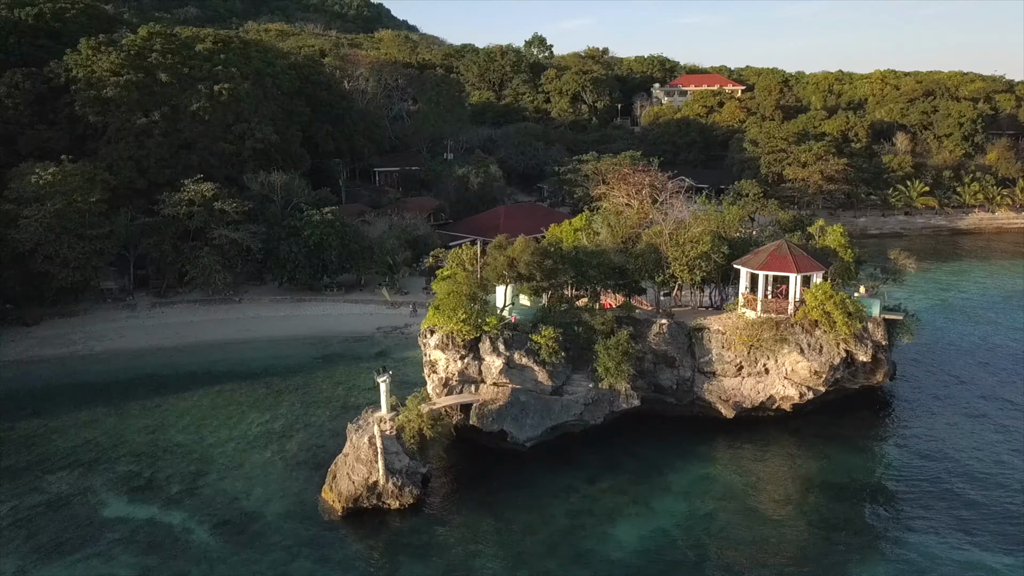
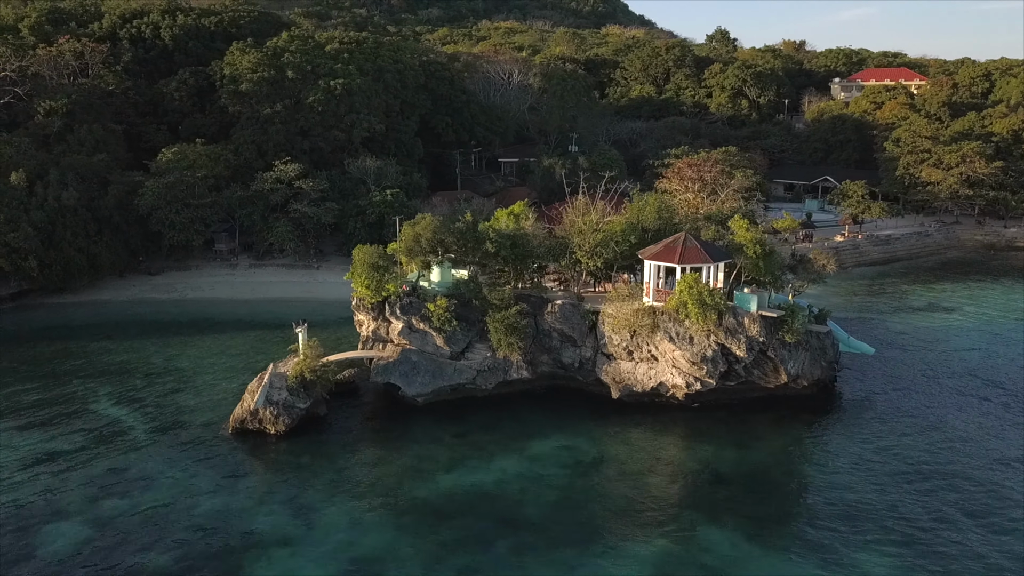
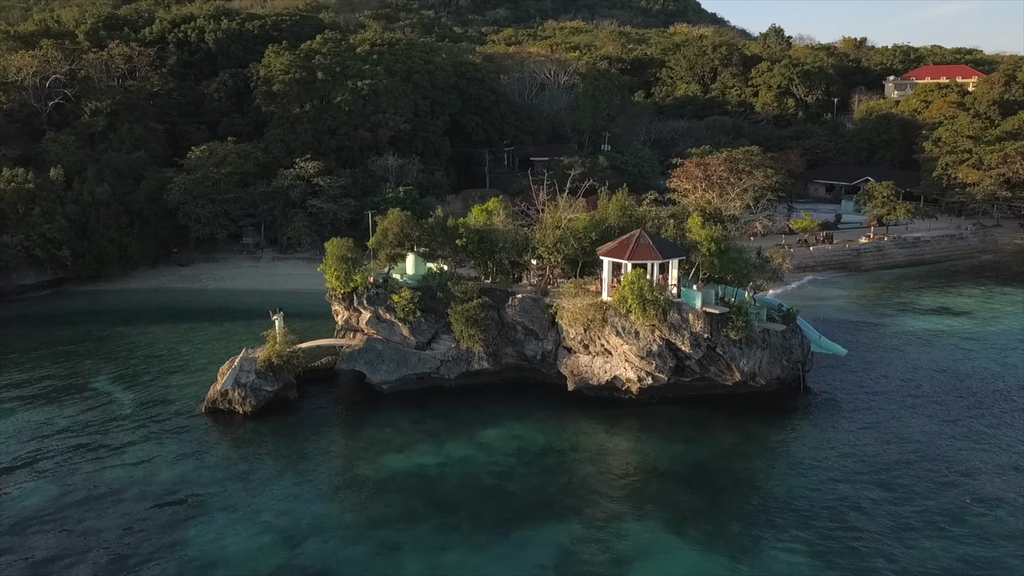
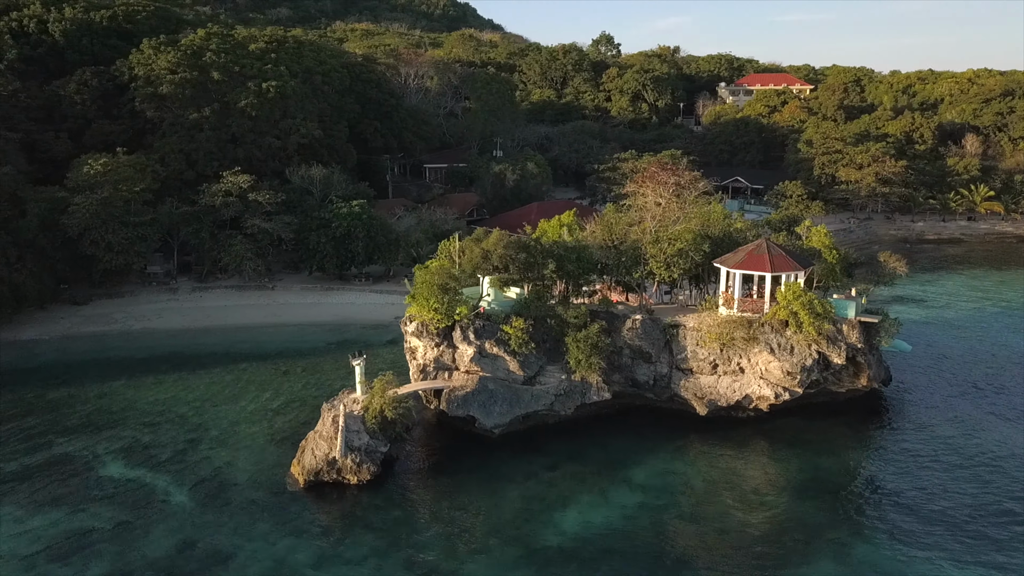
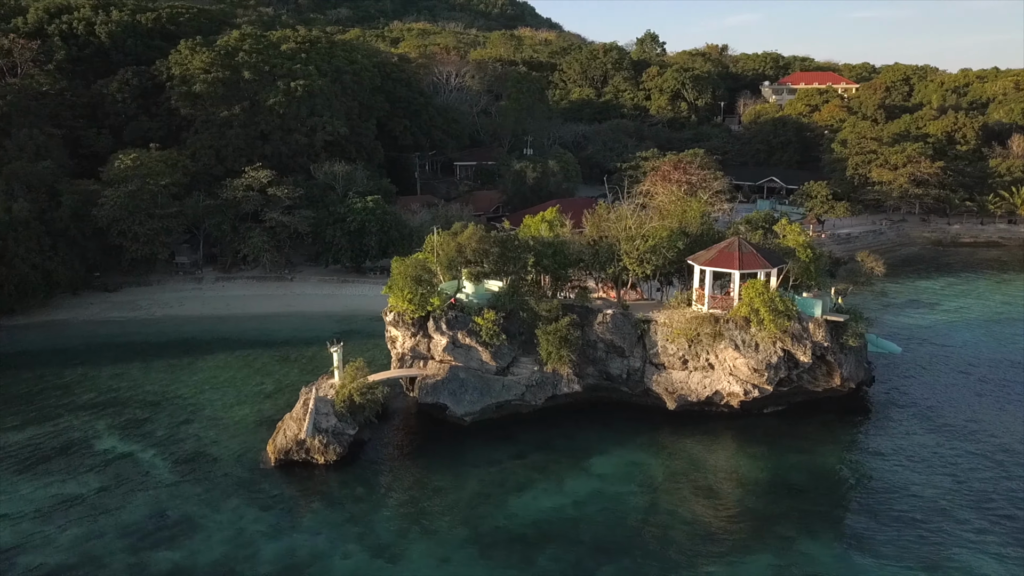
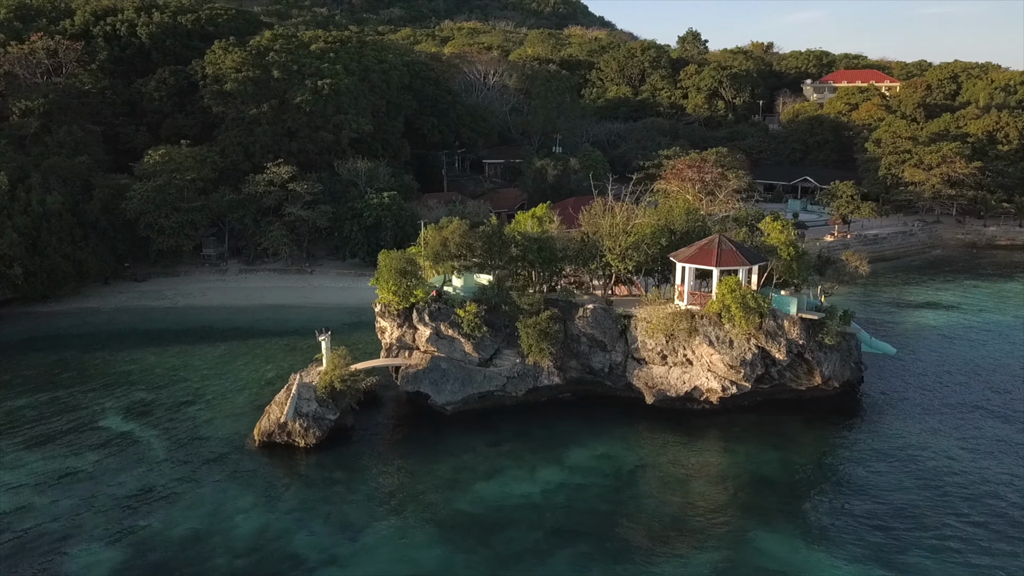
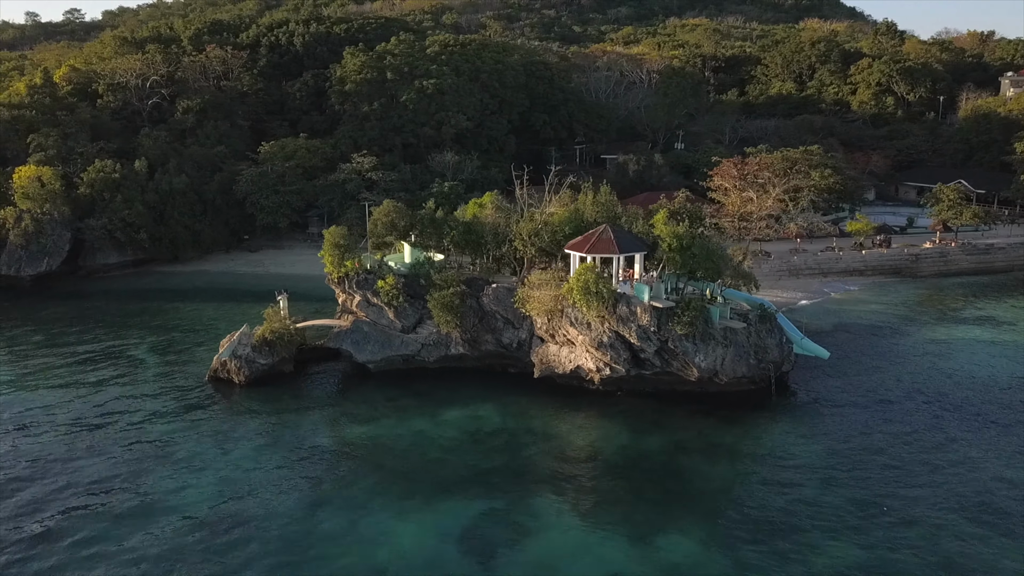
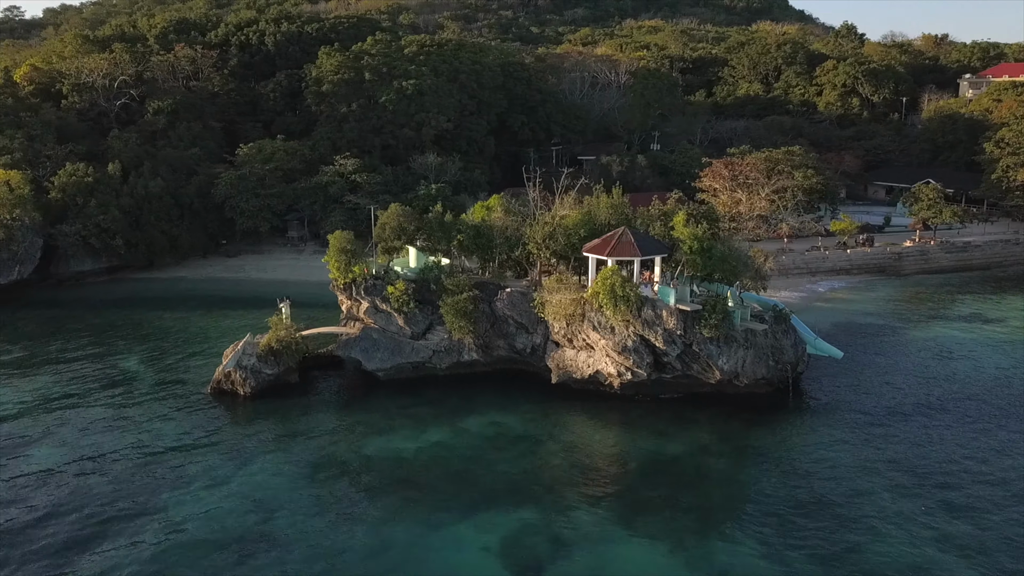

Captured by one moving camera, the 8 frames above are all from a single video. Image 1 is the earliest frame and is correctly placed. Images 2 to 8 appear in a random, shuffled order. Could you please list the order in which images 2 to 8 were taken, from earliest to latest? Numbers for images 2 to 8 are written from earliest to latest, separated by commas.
4, 5, 6, 2, 3, 8, 7
